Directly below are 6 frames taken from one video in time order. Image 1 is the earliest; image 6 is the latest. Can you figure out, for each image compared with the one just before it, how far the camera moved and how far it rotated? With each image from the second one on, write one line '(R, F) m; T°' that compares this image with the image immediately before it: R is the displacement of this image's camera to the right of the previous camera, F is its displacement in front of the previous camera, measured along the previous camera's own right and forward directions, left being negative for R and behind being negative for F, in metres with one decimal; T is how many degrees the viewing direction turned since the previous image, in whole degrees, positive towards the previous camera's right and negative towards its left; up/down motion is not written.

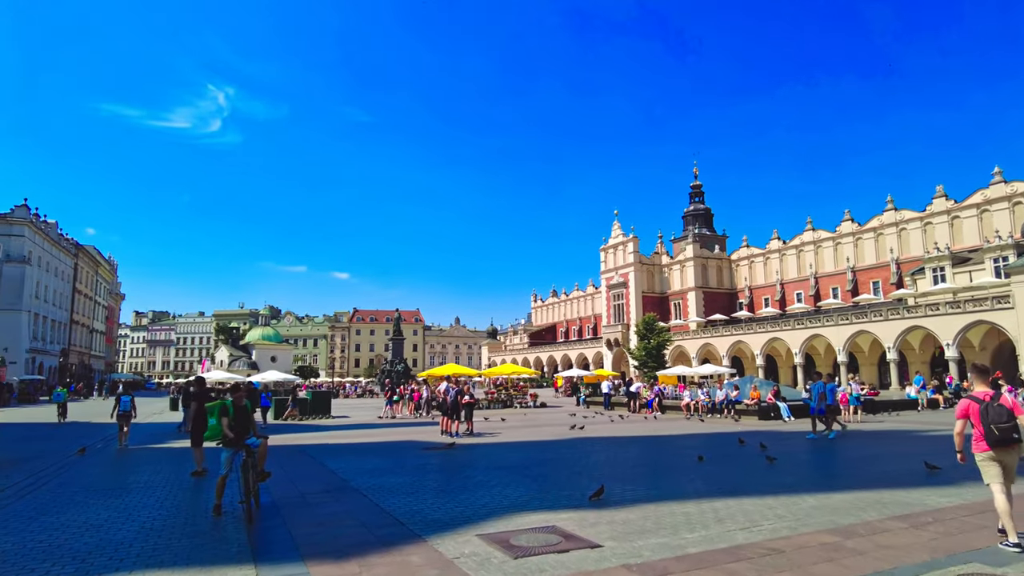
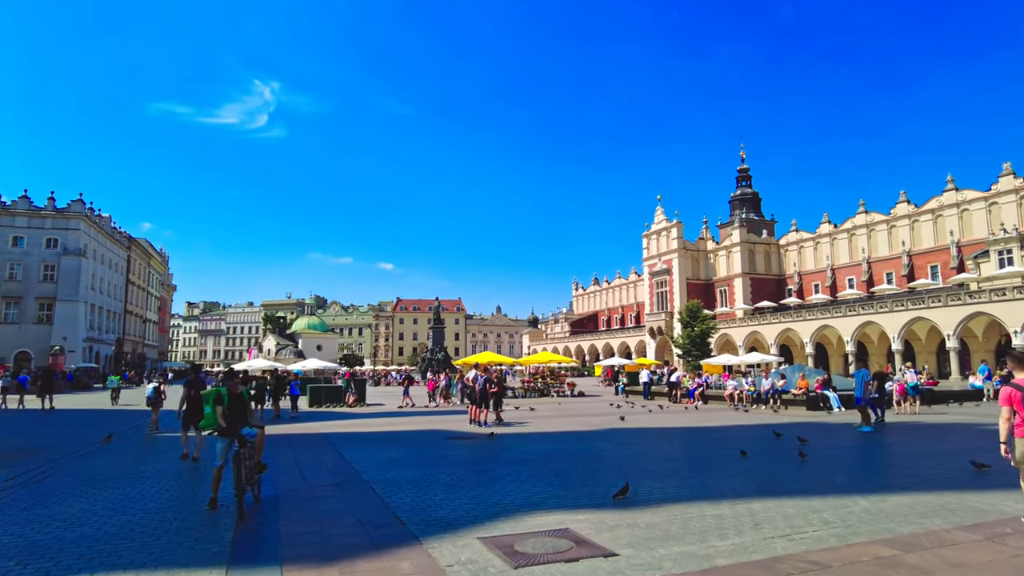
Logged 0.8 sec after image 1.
(+0.3, +0.7) m; -4°
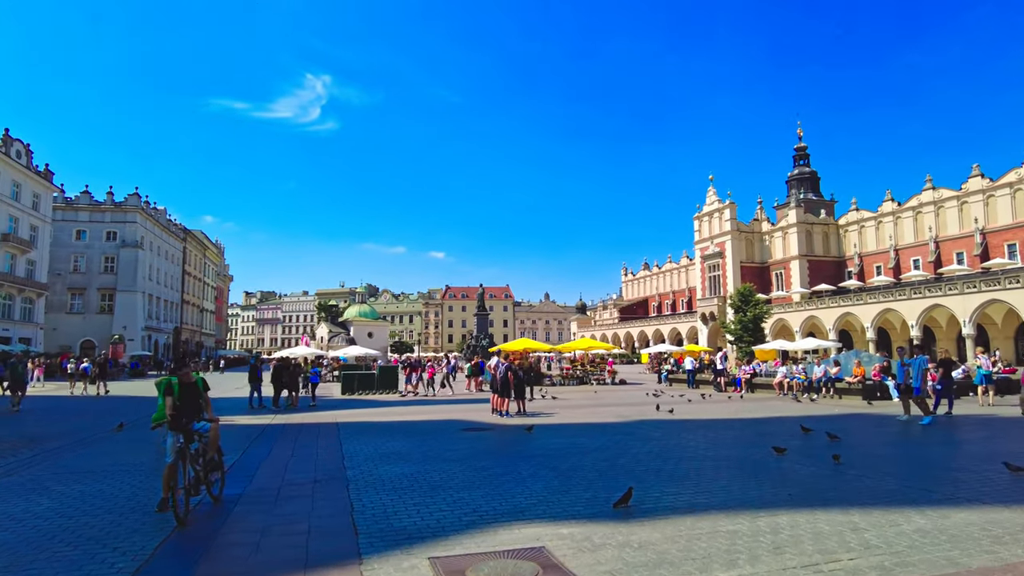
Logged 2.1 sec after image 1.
(+0.7, +1.1) m; -4°
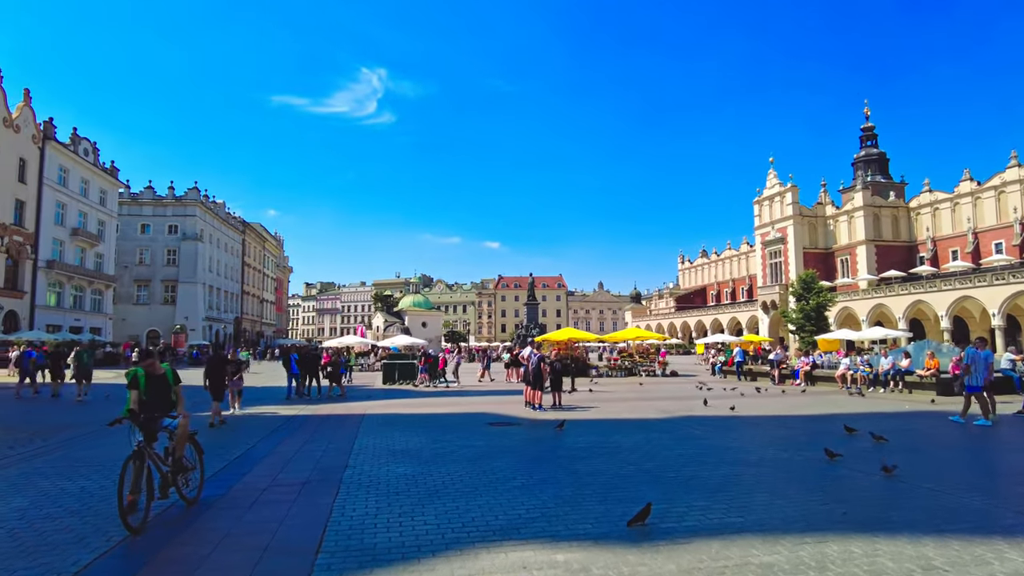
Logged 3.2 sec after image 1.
(+0.5, +1.0) m; -5°
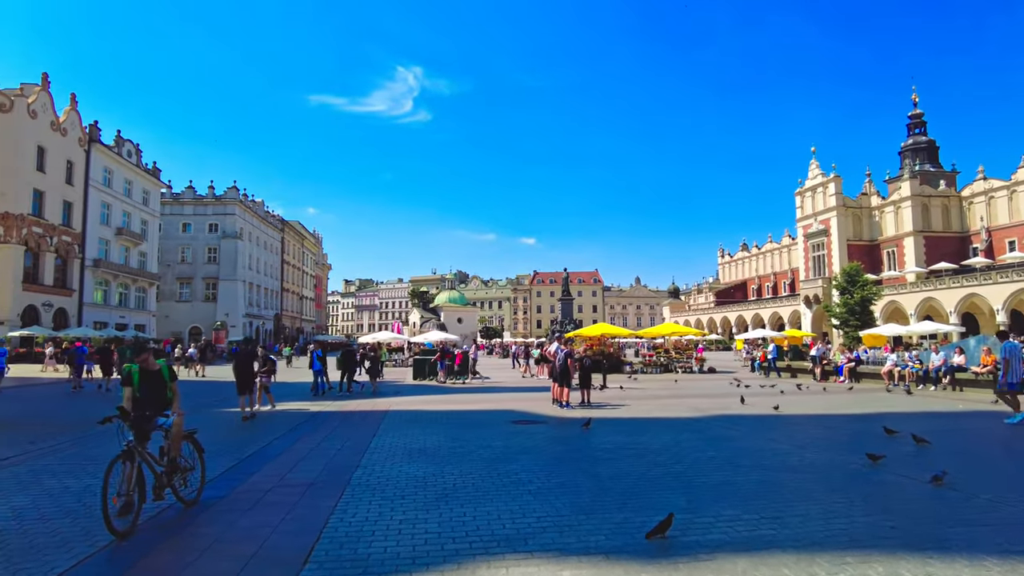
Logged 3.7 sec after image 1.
(+0.2, +0.5) m; -3°
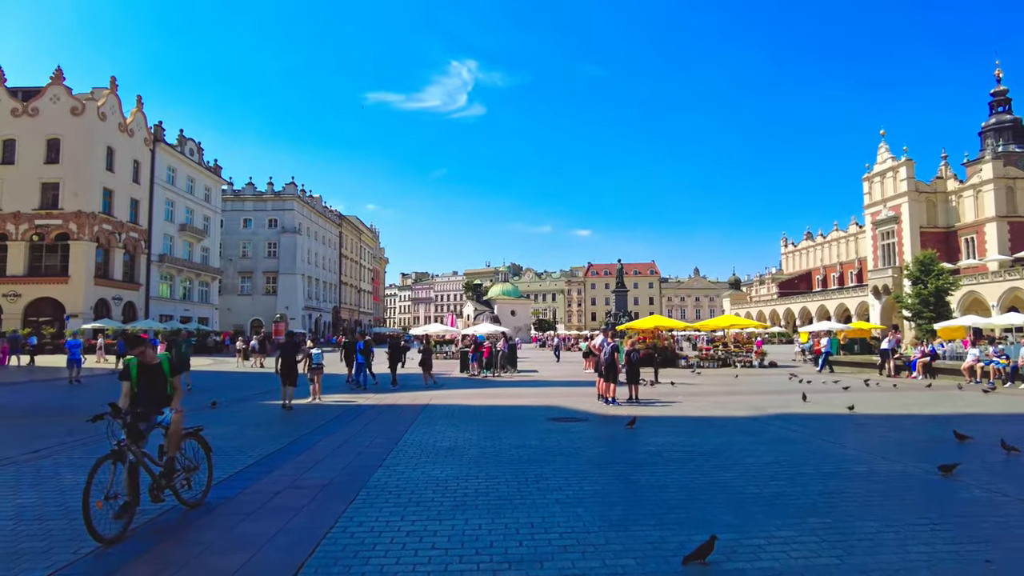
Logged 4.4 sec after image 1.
(+0.3, +0.7) m; -5°
